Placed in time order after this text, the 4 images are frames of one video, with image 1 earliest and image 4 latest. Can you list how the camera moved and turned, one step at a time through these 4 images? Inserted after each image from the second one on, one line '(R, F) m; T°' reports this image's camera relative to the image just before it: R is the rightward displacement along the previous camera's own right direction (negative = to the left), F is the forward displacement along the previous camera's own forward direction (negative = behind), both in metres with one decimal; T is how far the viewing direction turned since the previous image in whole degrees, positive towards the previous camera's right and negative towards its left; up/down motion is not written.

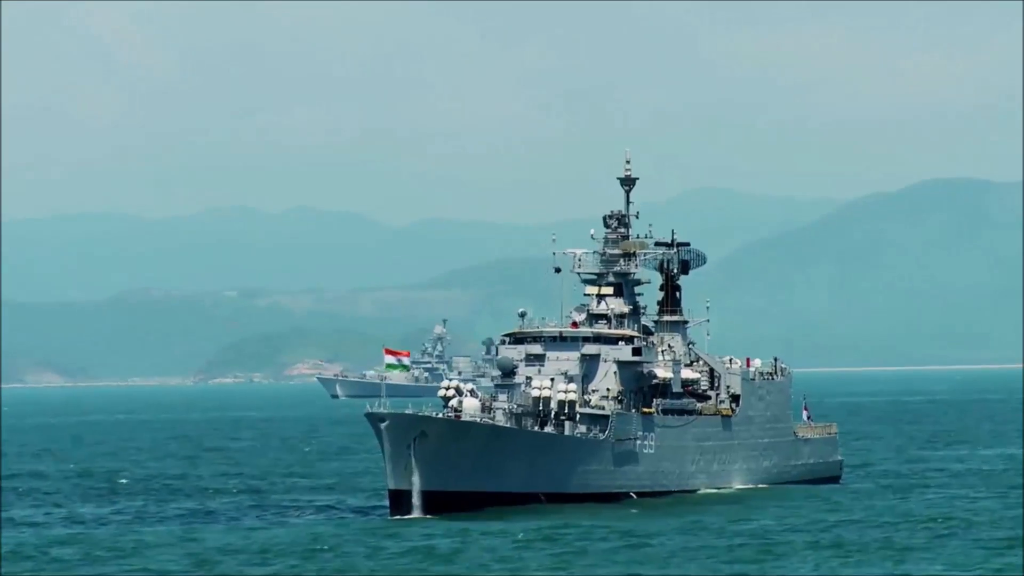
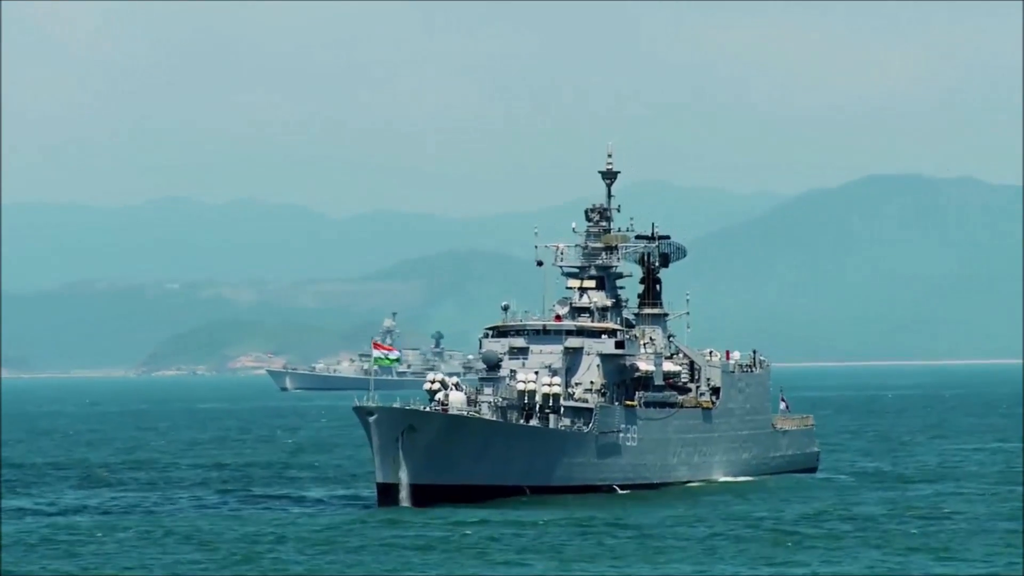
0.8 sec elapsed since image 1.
(-0.6, -0.1) m; +2°
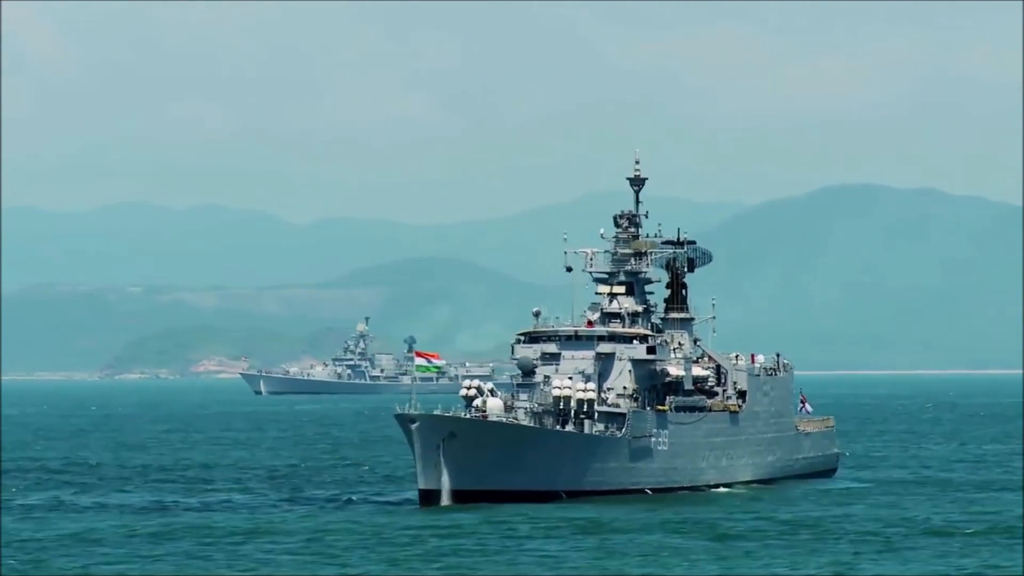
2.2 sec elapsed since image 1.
(-1.3, -0.2) m; +1°
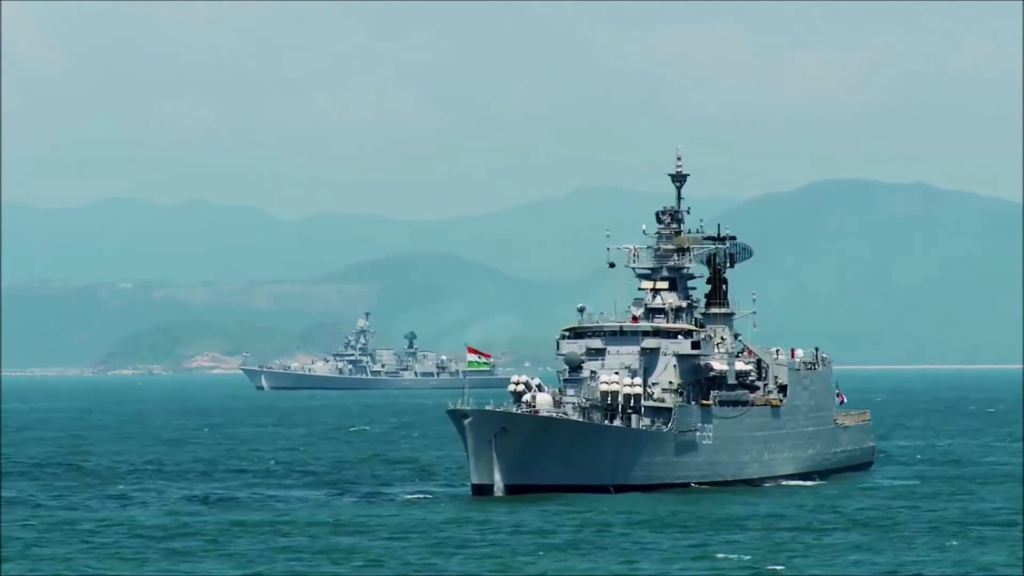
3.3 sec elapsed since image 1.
(-1.0, -0.2) m; 0°
